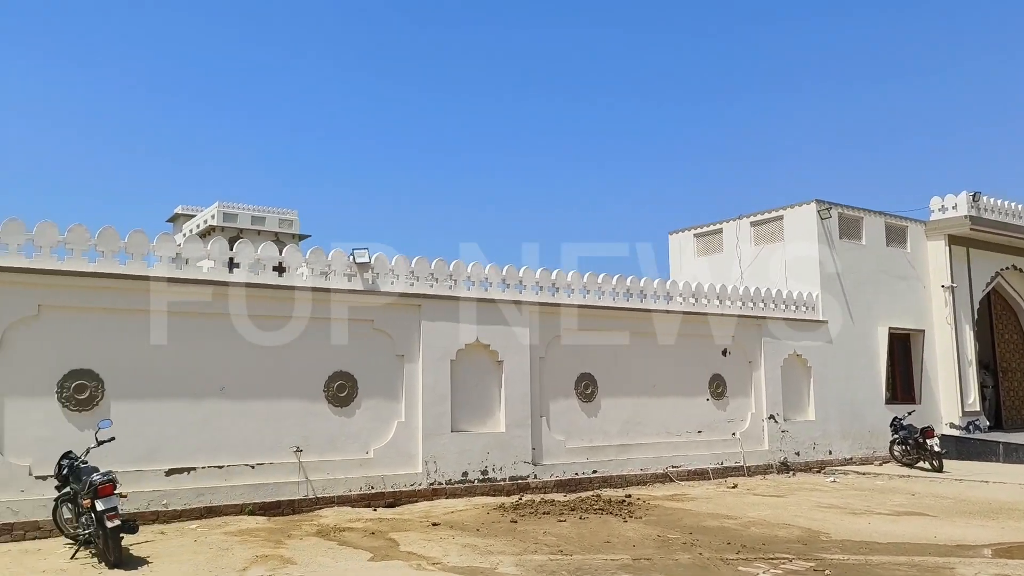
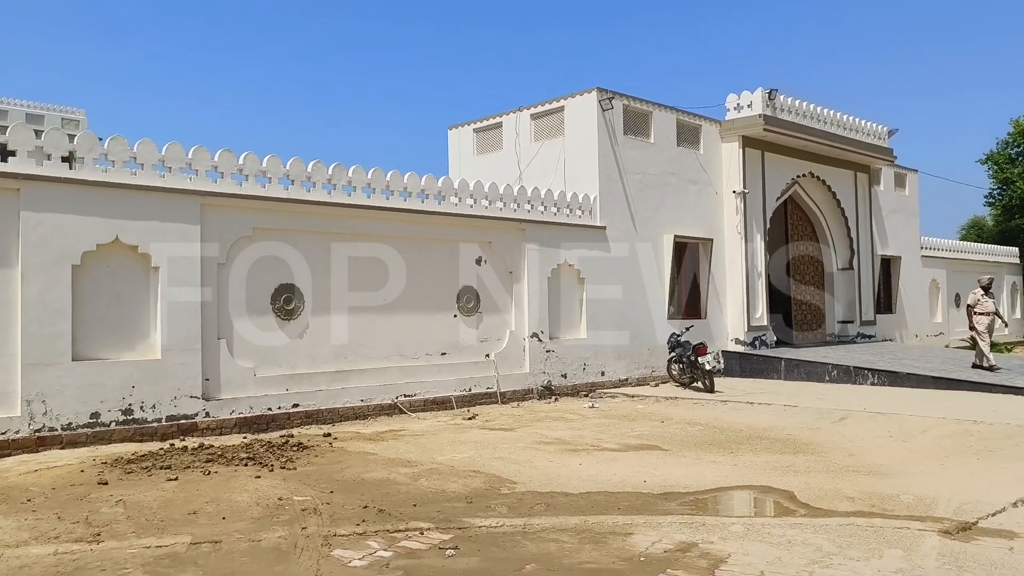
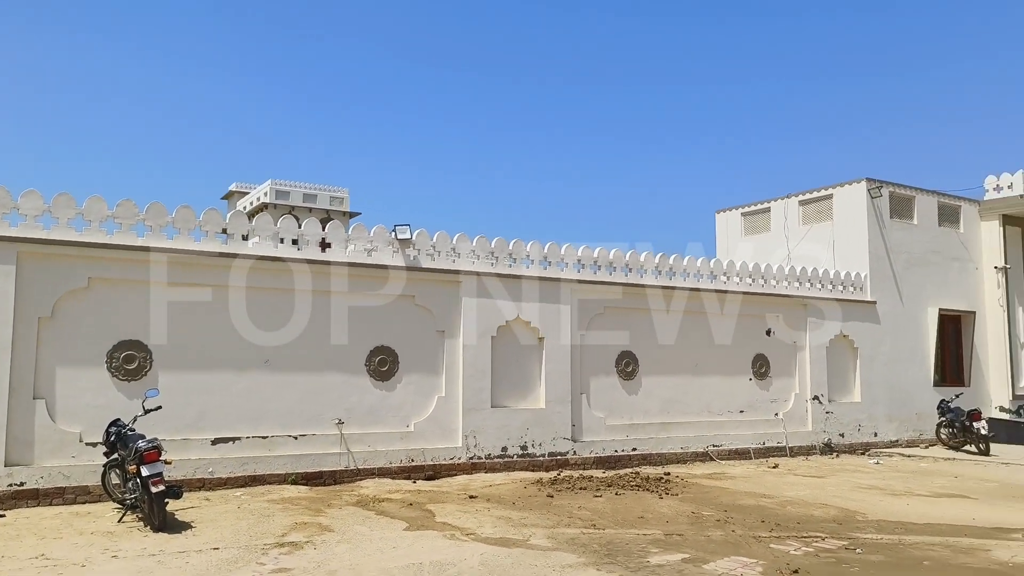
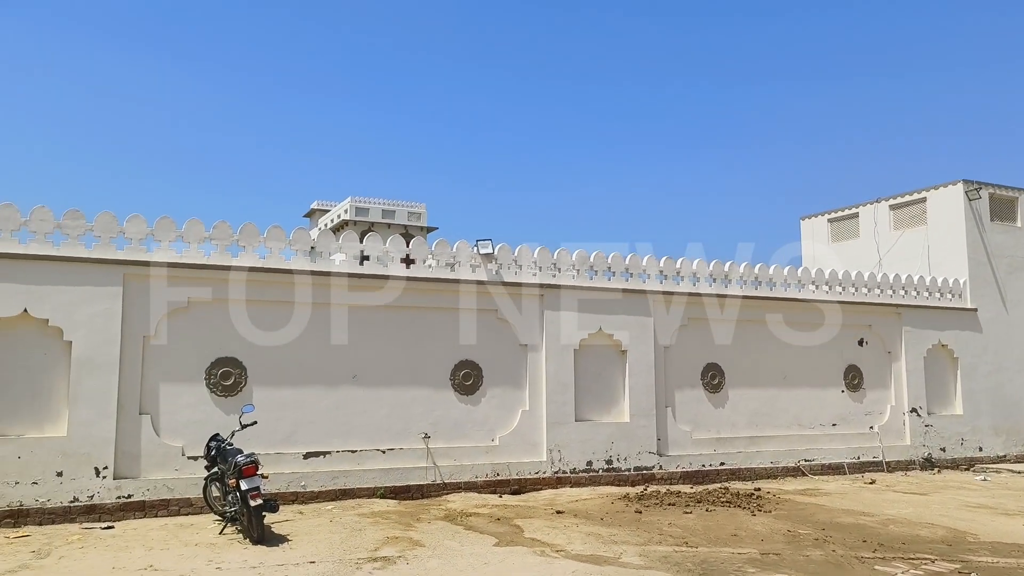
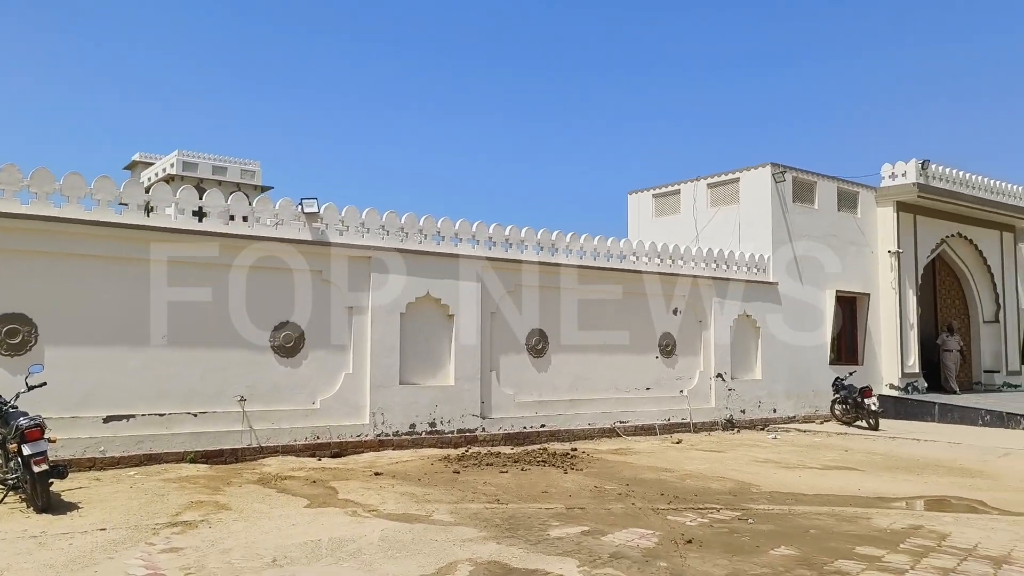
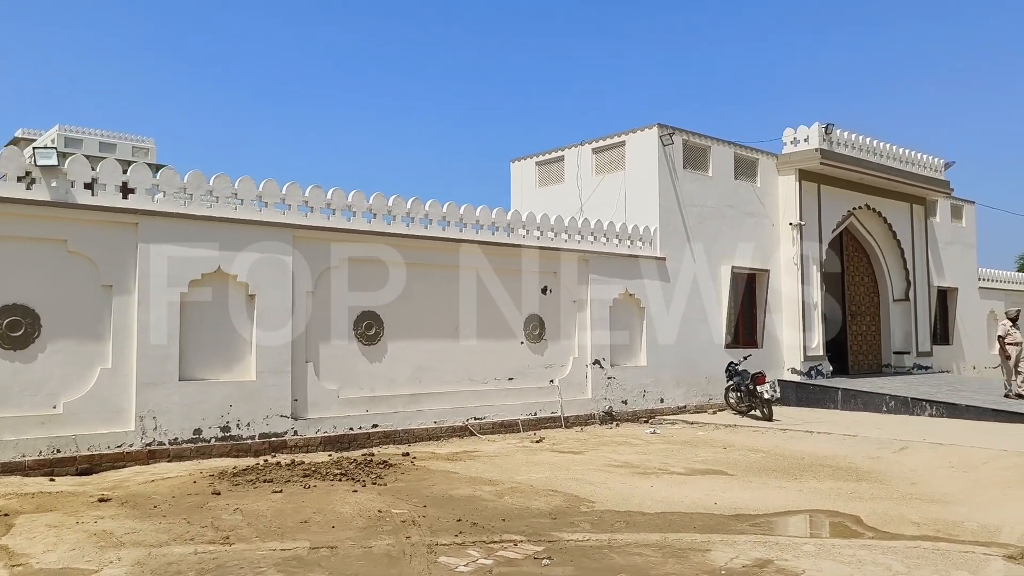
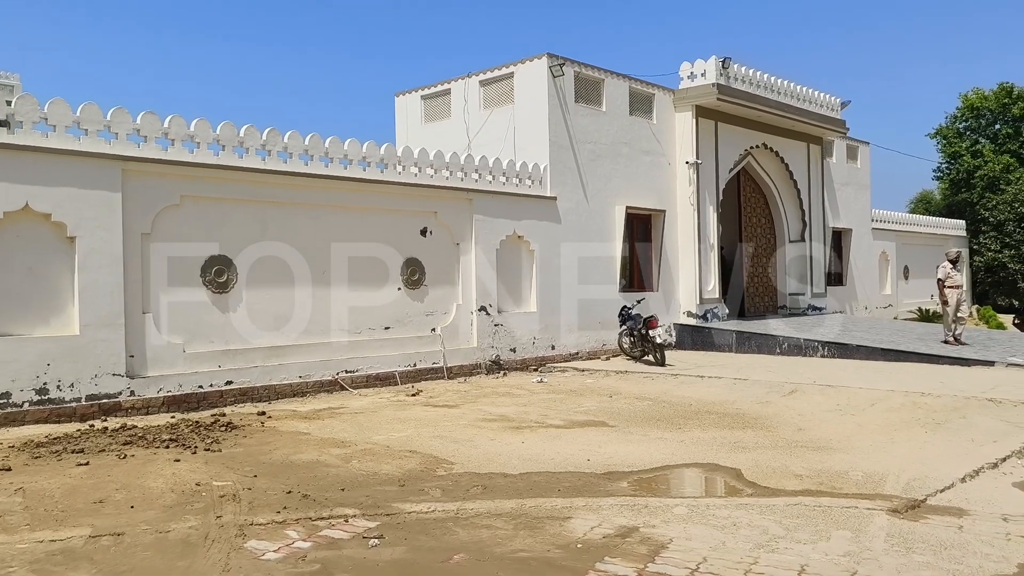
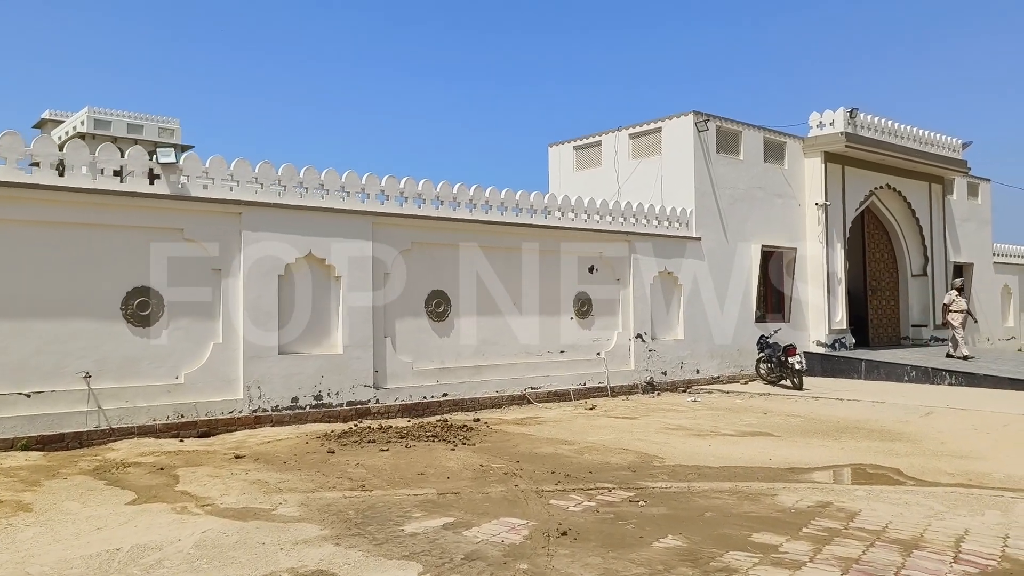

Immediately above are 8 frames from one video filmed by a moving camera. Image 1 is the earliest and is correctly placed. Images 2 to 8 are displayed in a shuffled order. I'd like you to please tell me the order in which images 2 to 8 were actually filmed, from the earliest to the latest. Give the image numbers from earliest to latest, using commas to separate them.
4, 3, 5, 8, 6, 2, 7
